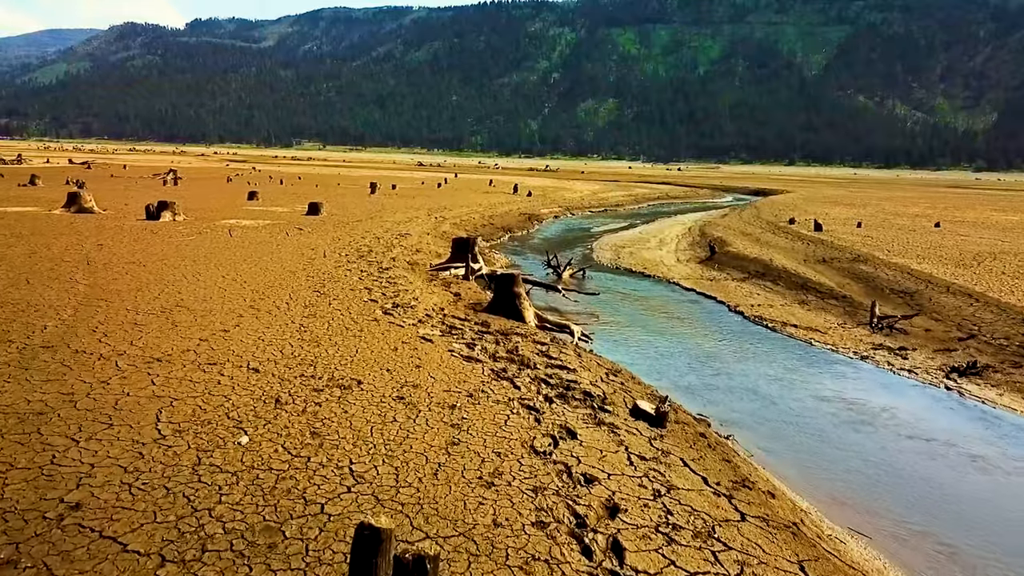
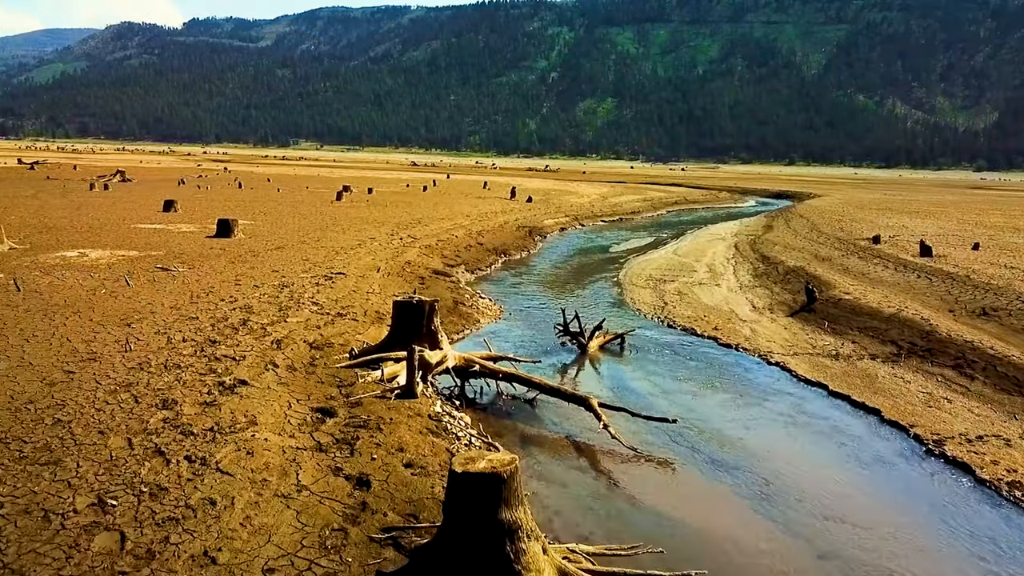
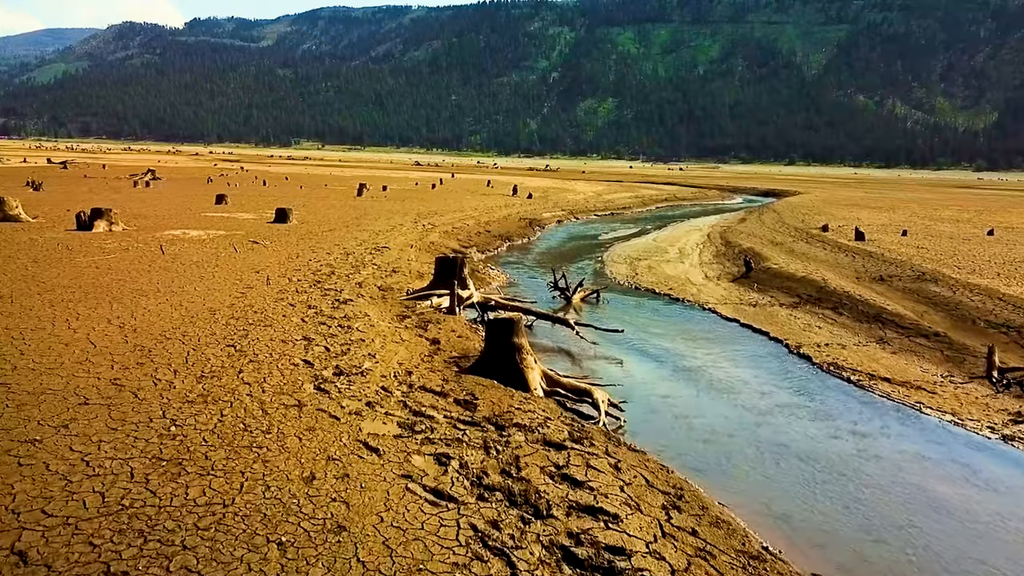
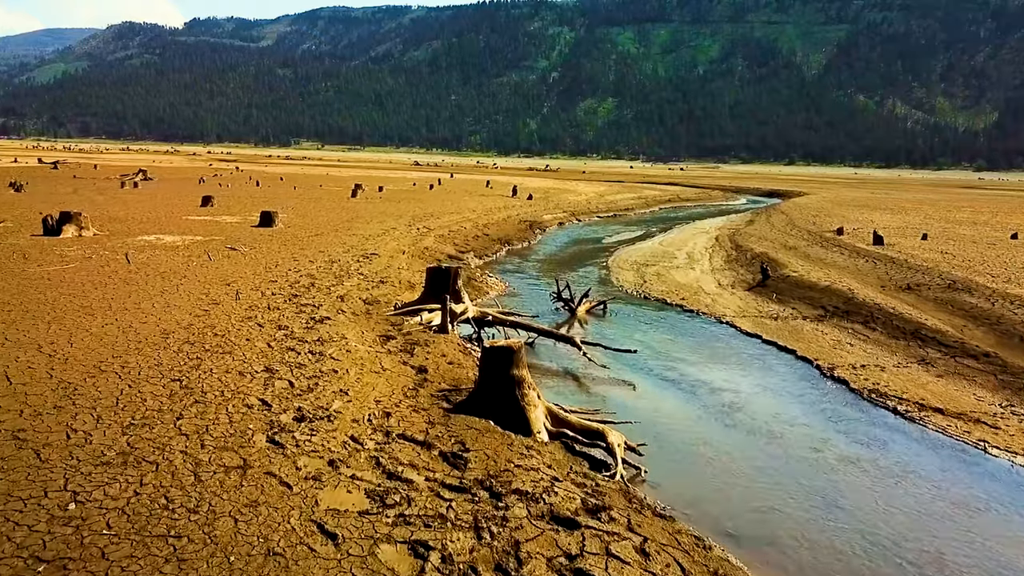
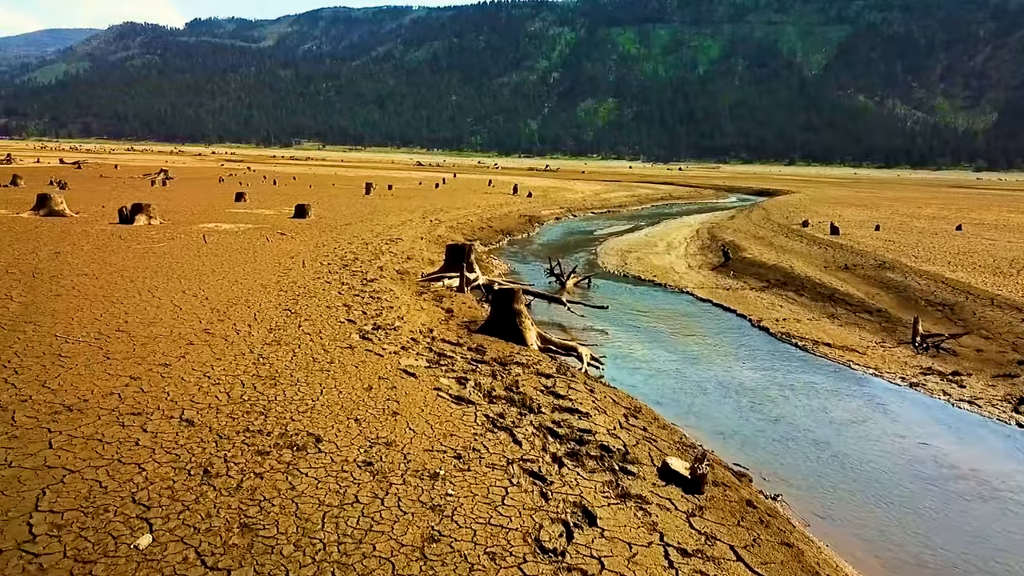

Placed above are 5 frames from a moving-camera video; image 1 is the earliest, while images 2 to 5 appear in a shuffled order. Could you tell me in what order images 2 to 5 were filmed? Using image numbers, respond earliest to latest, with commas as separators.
5, 3, 4, 2
